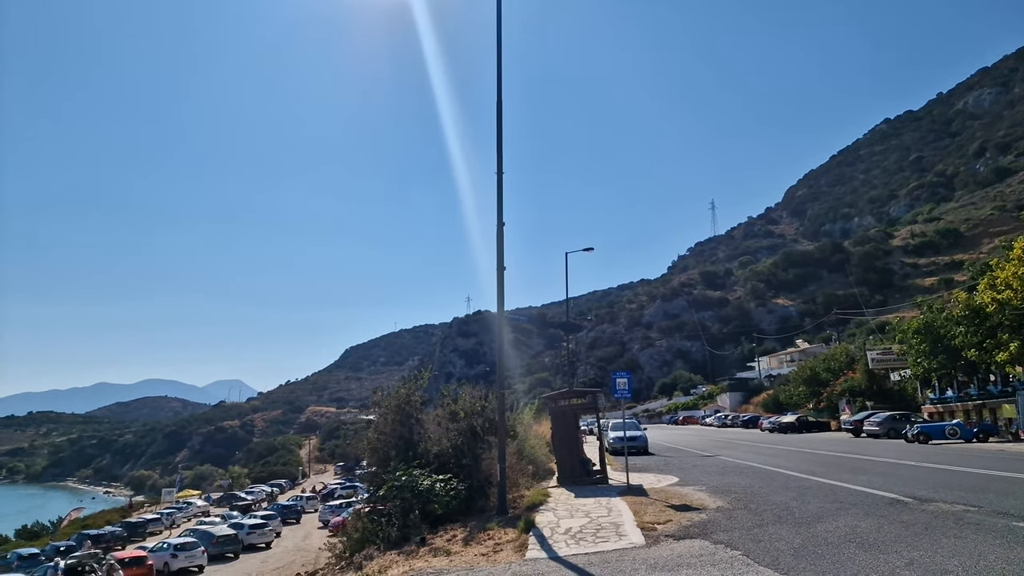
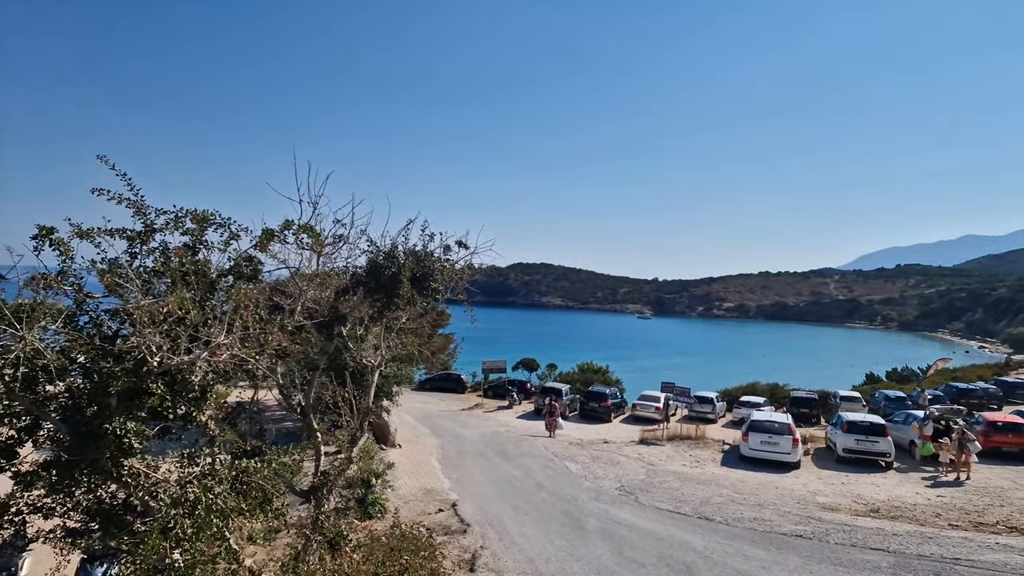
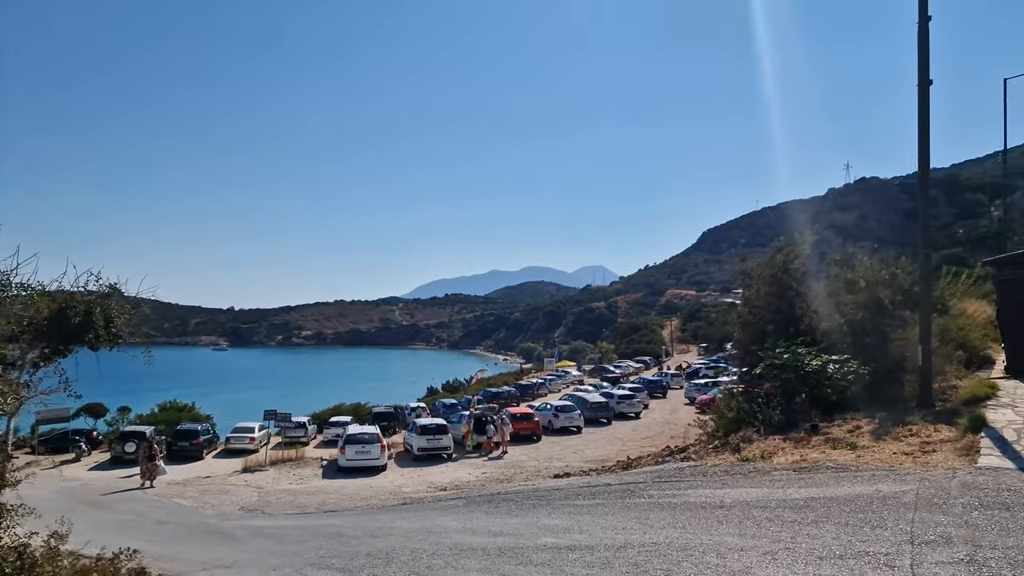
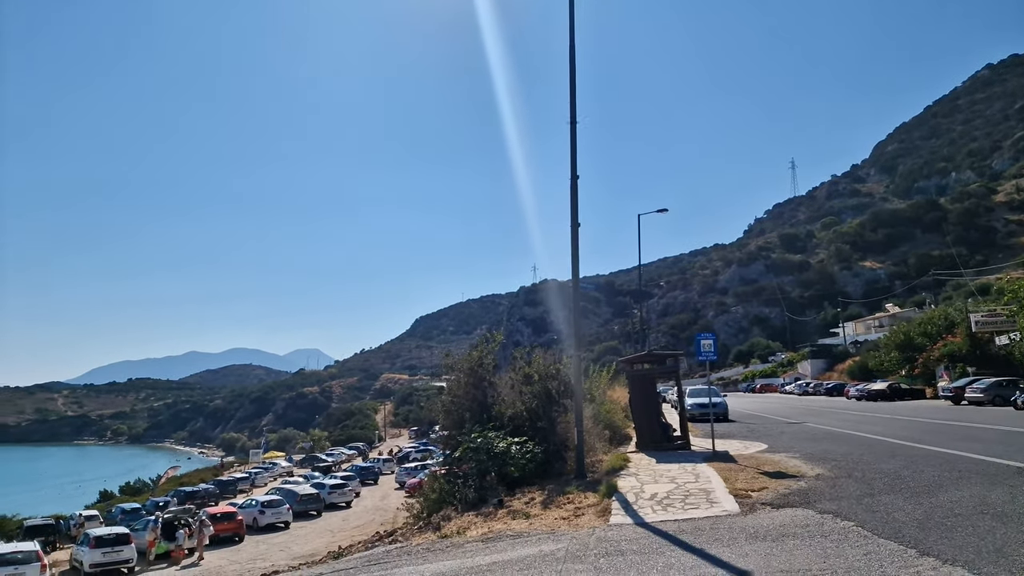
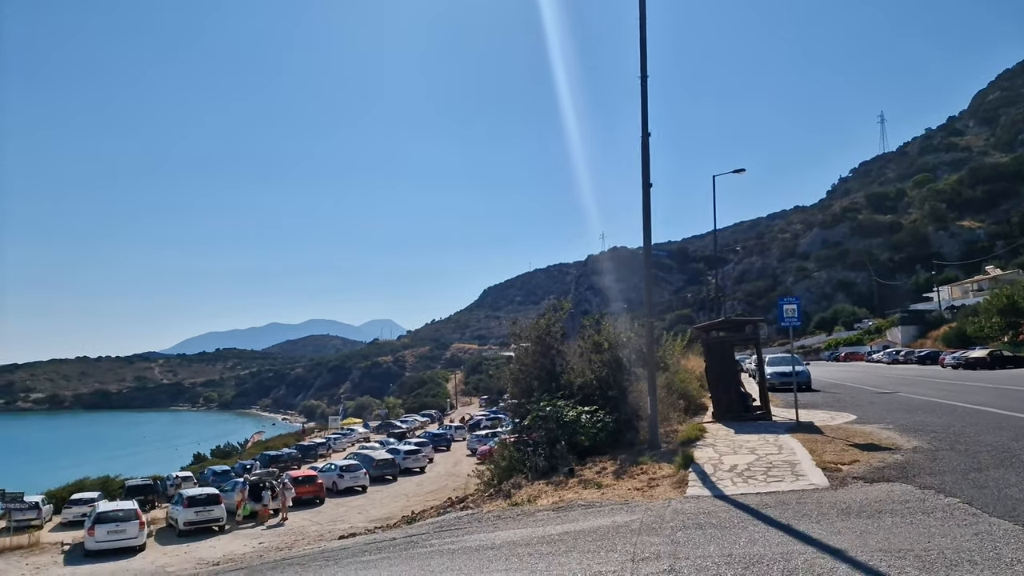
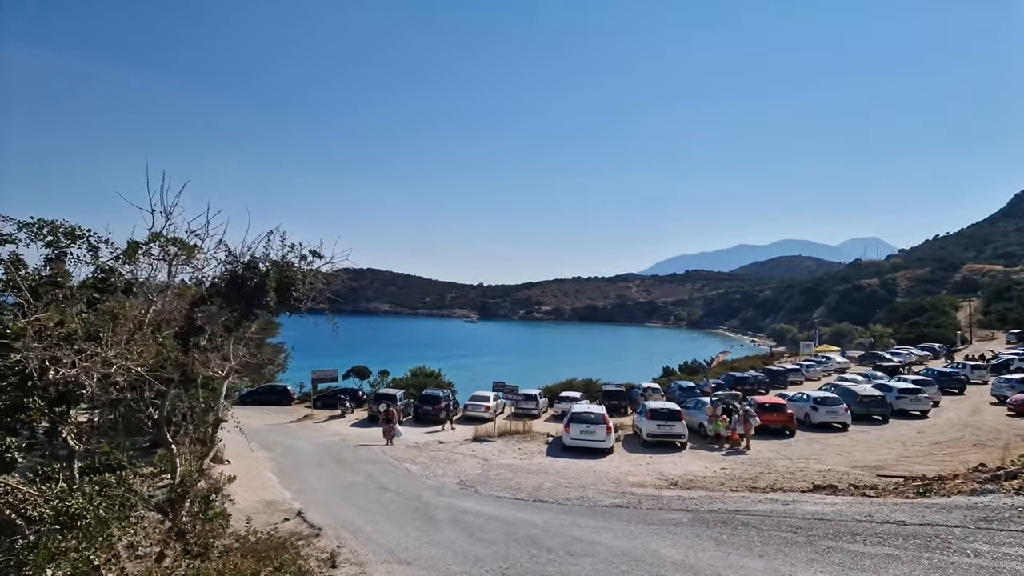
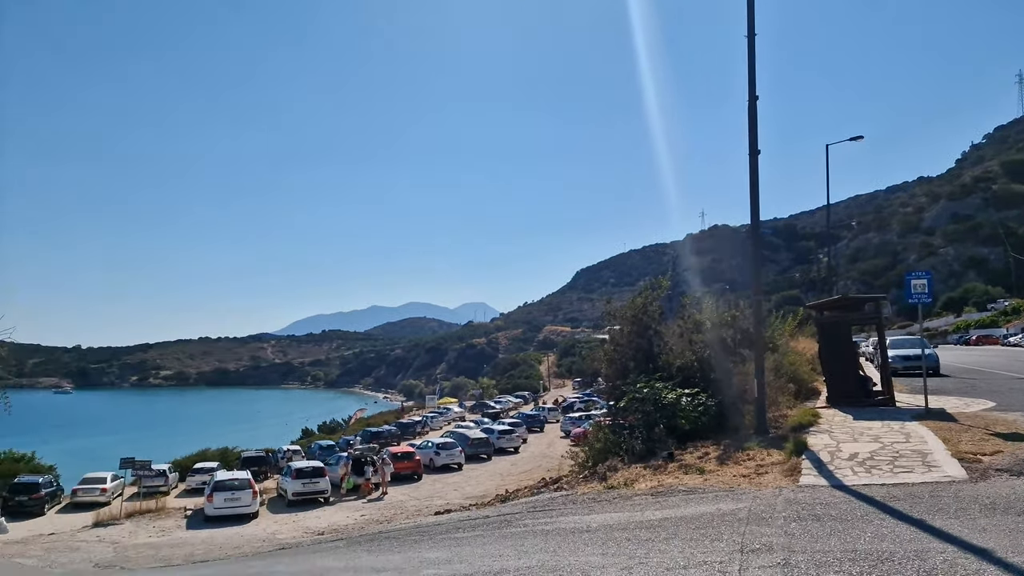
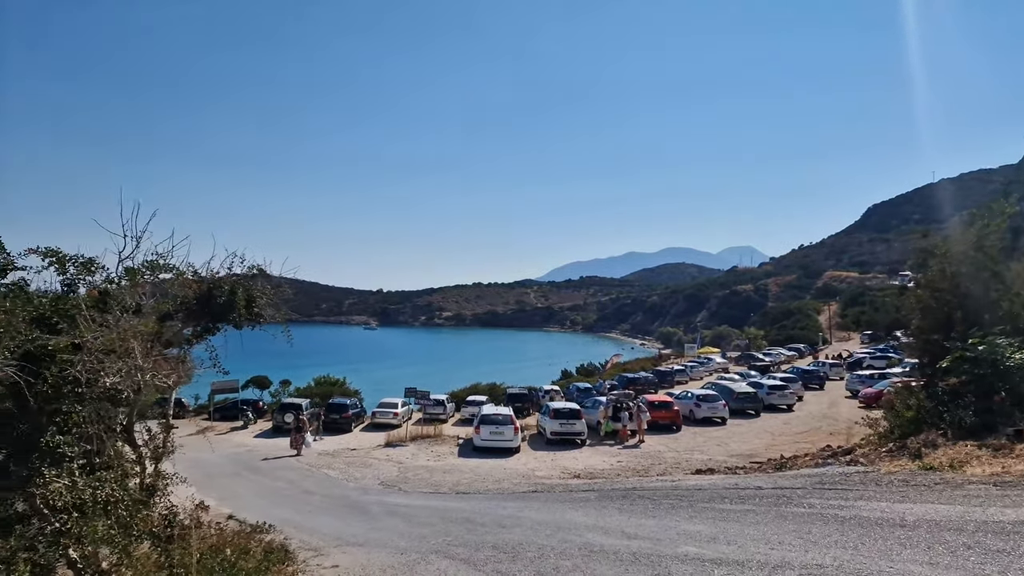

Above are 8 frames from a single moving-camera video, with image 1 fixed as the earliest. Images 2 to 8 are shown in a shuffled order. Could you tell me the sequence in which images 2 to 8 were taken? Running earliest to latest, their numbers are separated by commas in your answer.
4, 5, 7, 3, 8, 6, 2
